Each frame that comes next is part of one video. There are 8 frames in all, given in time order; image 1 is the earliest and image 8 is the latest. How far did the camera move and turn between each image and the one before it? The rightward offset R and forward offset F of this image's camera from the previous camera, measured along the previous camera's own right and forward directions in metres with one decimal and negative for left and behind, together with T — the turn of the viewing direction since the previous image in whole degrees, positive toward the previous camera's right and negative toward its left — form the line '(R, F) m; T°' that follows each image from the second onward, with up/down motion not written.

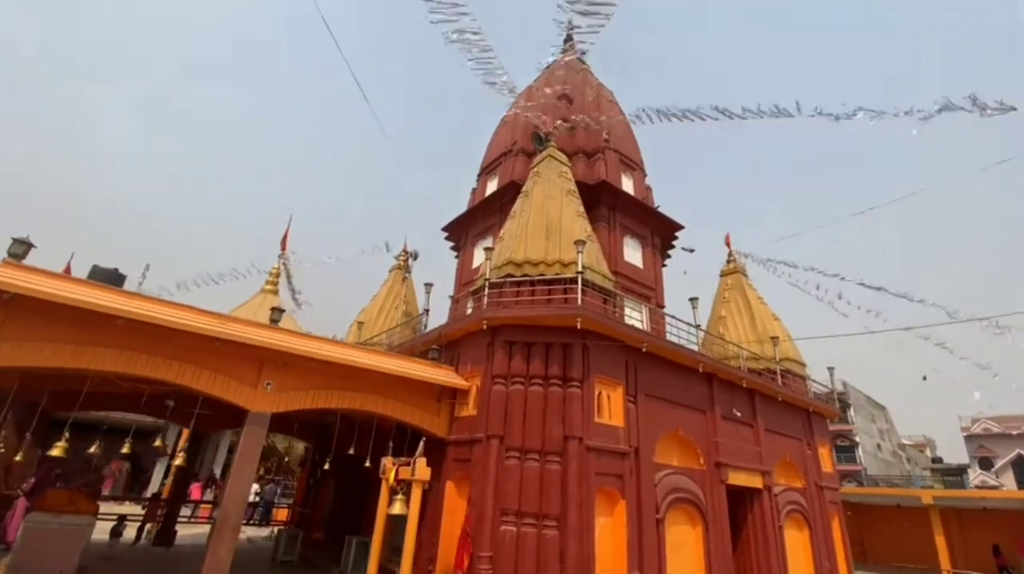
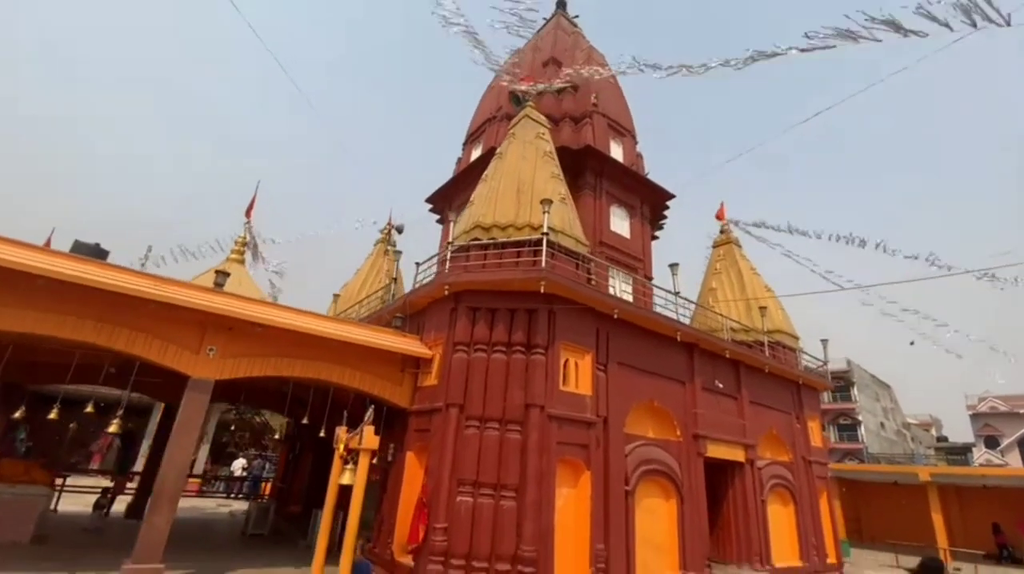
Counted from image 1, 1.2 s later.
(+0.9, +0.5) m; -1°
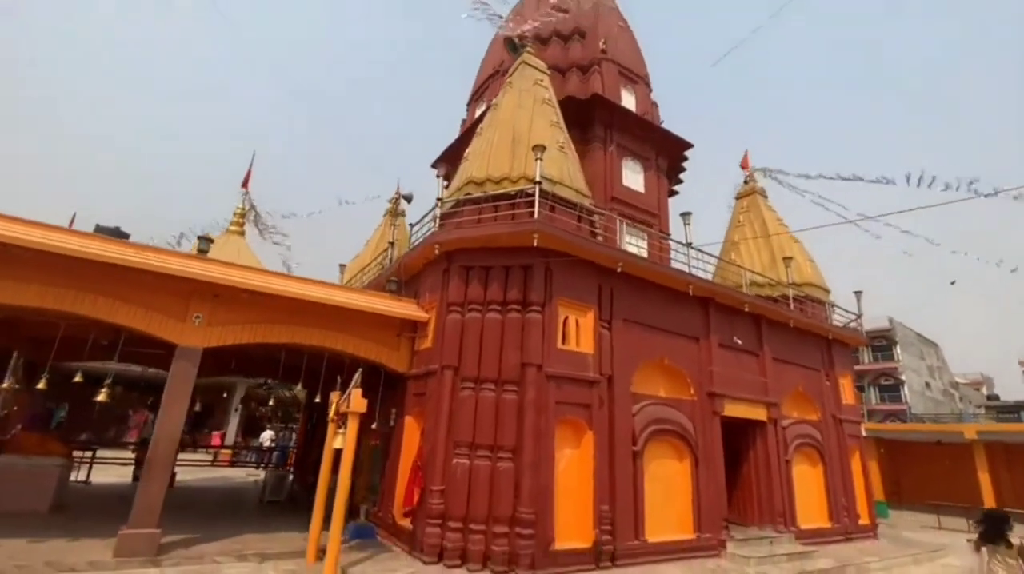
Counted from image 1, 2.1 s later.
(+0.7, +0.5) m; -4°
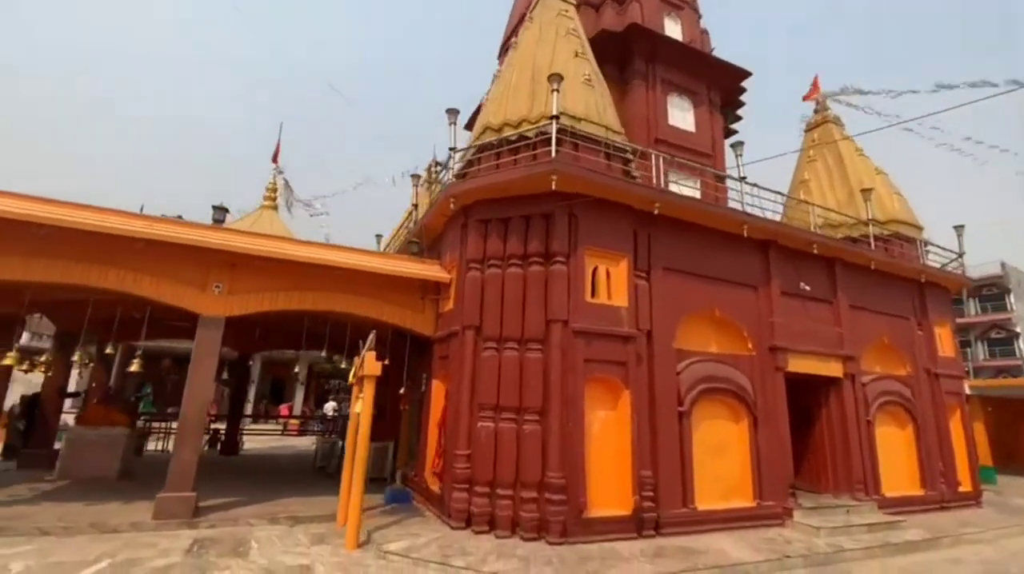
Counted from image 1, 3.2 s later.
(+0.7, +0.8) m; -8°
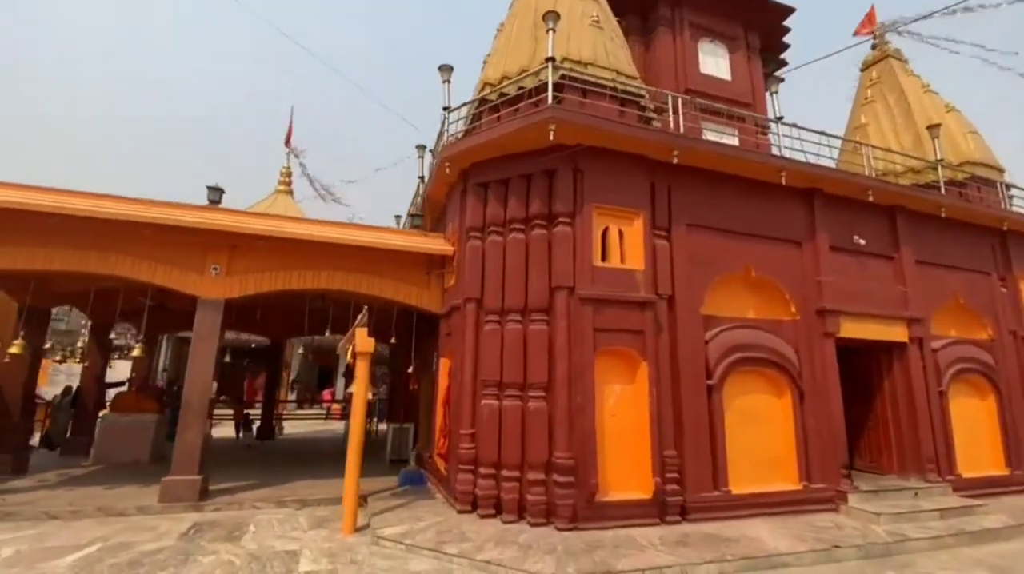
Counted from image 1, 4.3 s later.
(+0.7, +0.7) m; -6°
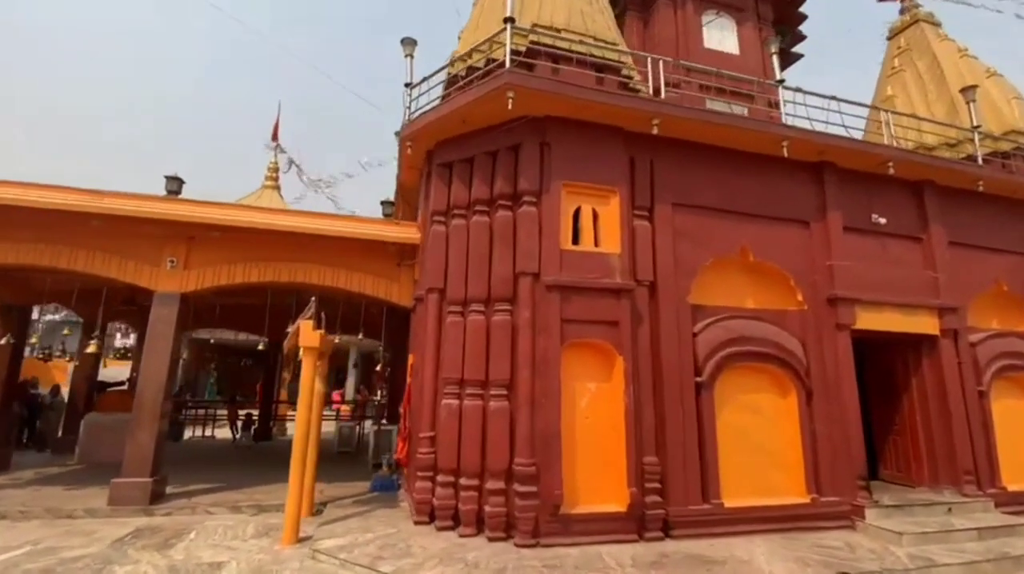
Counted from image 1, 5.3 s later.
(+0.9, +0.7) m; -4°
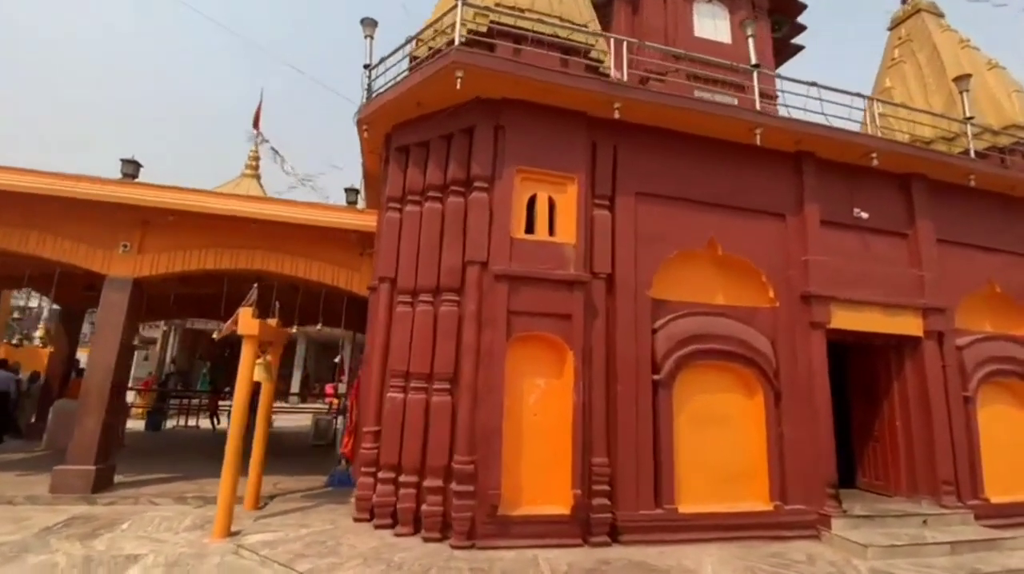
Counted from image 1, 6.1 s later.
(+0.8, +0.3) m; -1°
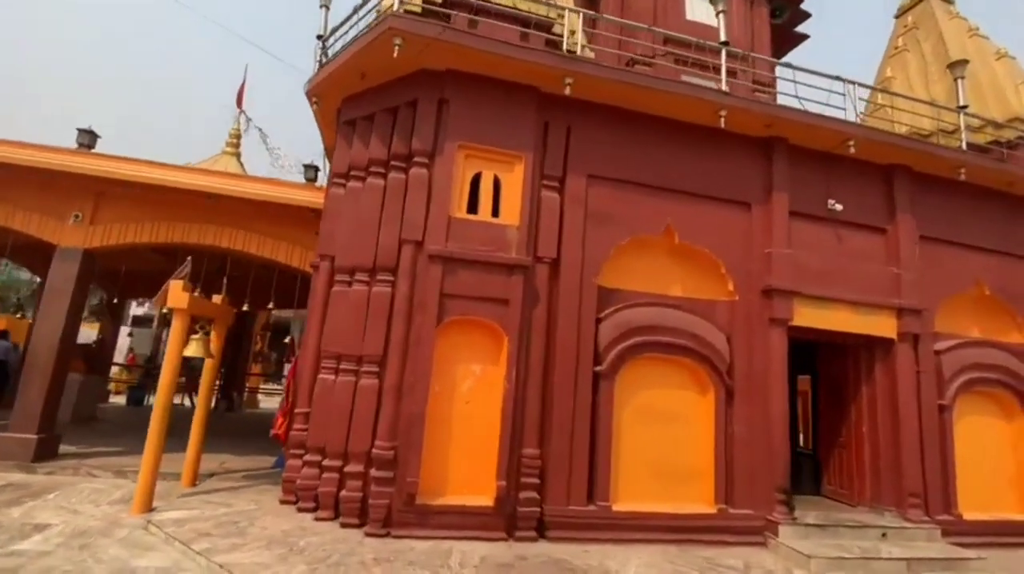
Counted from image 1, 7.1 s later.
(+1.0, +0.3) m; -2°
